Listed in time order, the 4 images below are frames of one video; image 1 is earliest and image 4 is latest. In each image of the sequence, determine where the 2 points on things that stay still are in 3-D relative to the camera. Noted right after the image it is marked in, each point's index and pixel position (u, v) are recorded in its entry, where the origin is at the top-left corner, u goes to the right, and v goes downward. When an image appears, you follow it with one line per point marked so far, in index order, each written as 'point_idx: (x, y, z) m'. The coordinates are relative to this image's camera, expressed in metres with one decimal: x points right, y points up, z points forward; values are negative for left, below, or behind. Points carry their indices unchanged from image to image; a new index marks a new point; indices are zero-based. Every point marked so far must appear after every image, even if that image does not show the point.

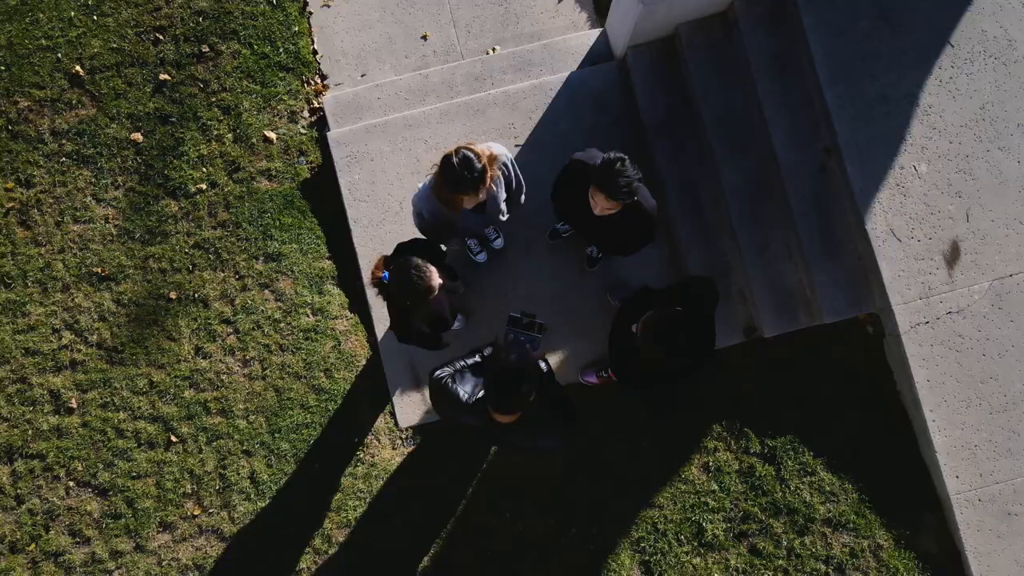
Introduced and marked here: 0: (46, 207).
0: (-1.9, +0.3, +3.1) m
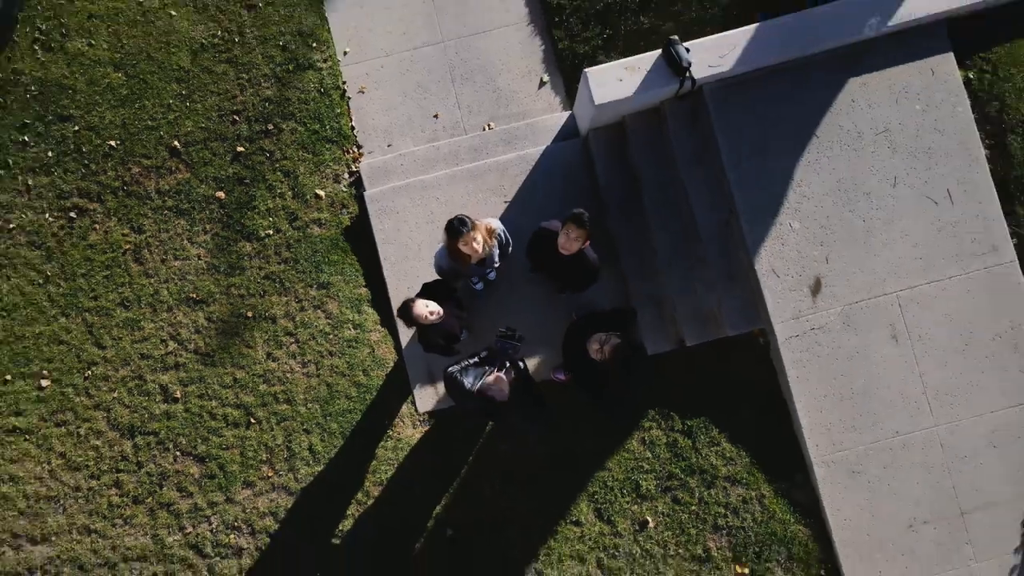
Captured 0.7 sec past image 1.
0: (-2.0, +0.2, +4.1) m
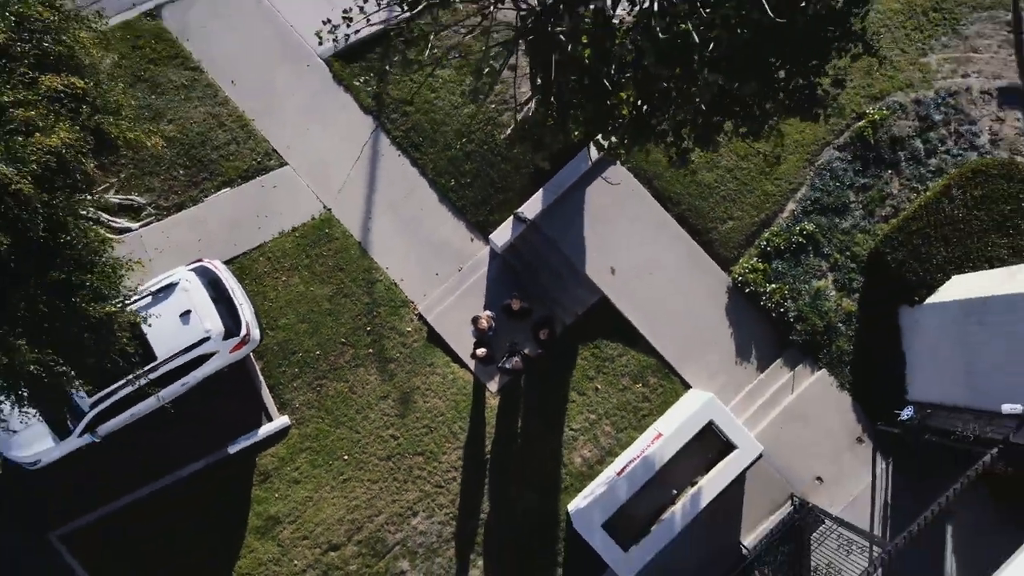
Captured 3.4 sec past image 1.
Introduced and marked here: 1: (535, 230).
0: (-1.9, -1.2, +9.5) m
1: (+0.3, +0.7, +9.4) m
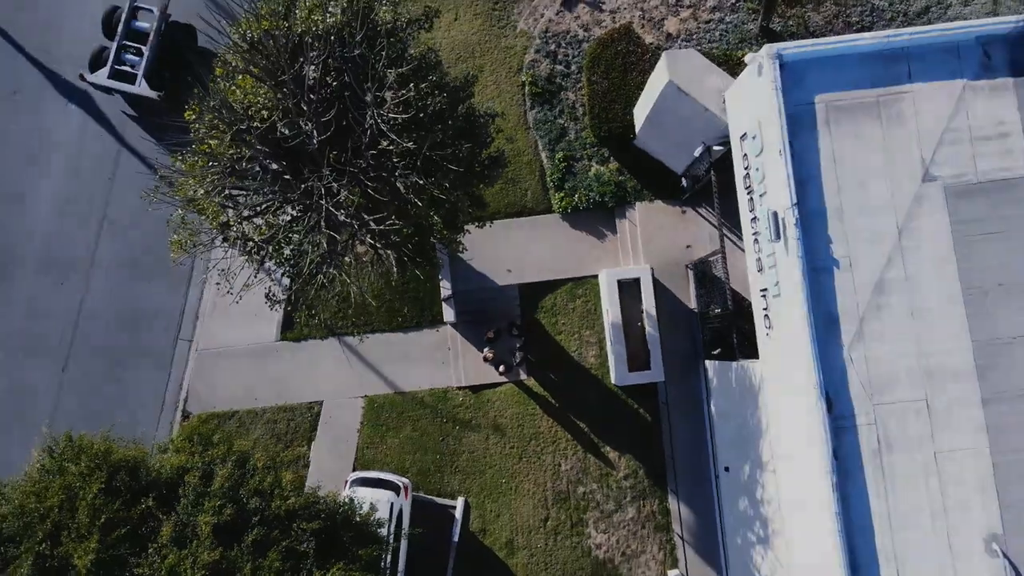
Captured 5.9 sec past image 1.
0: (-0.8, -3.1, +14.6) m
1: (-1.0, -0.1, +14.5) m
